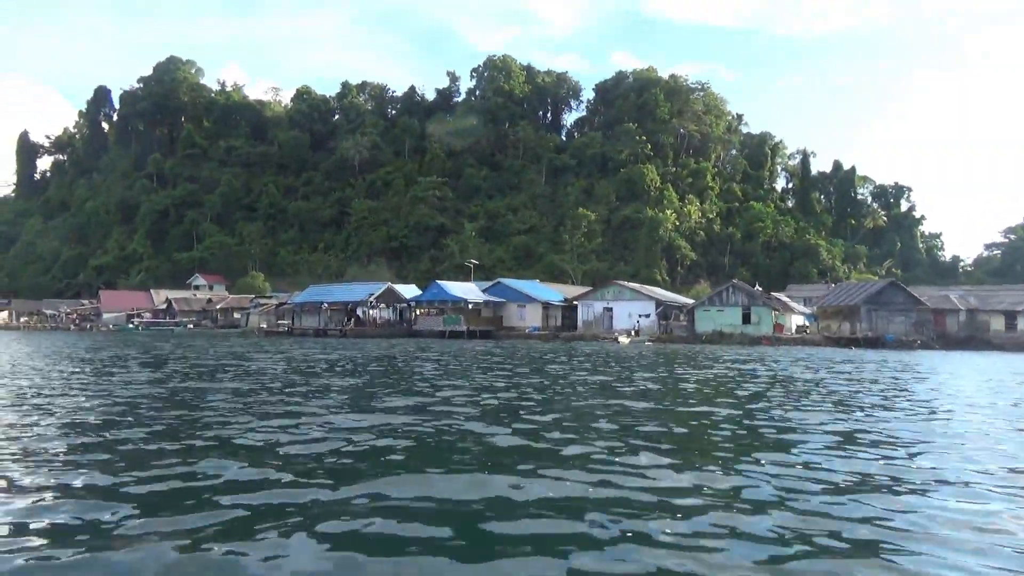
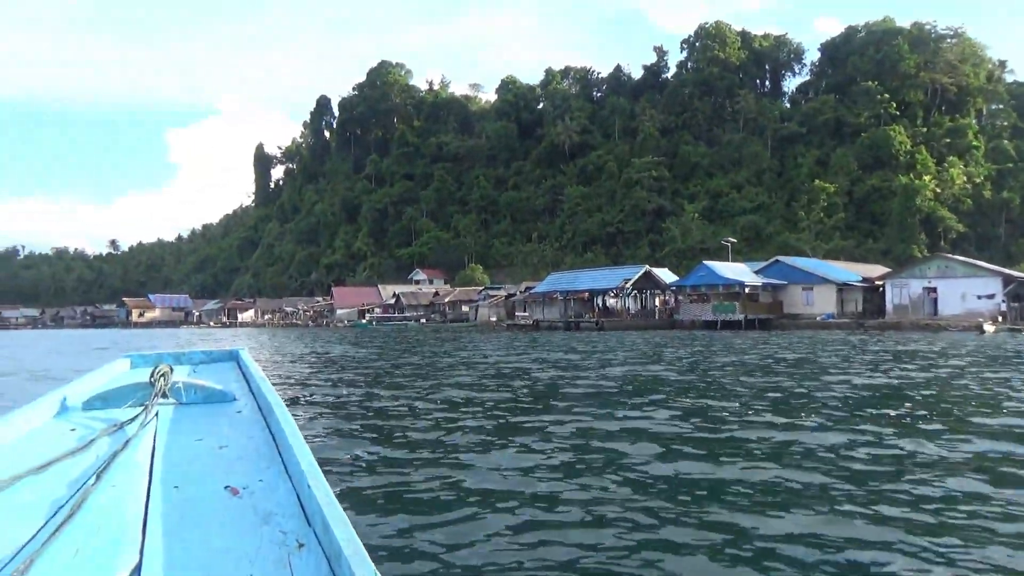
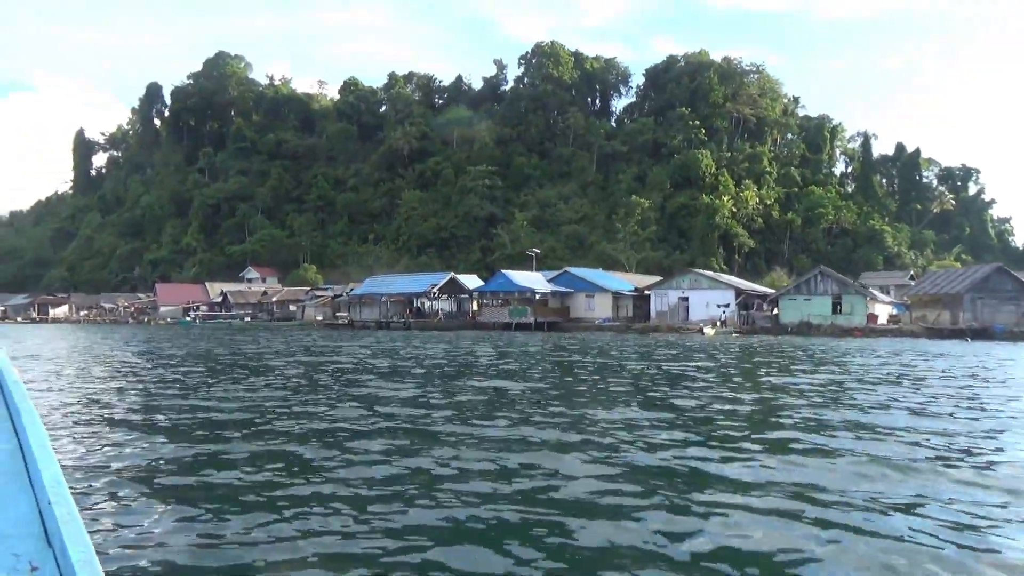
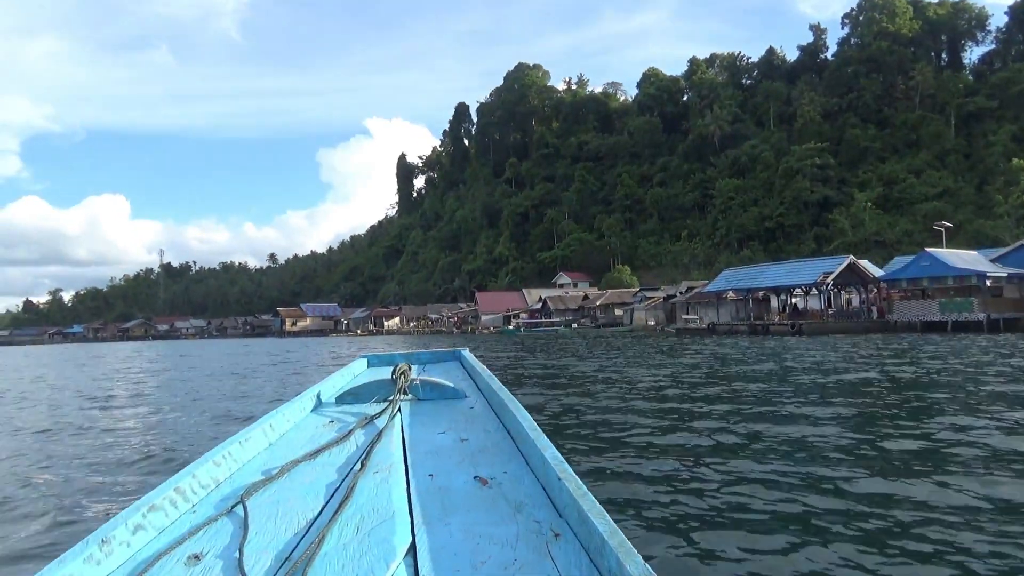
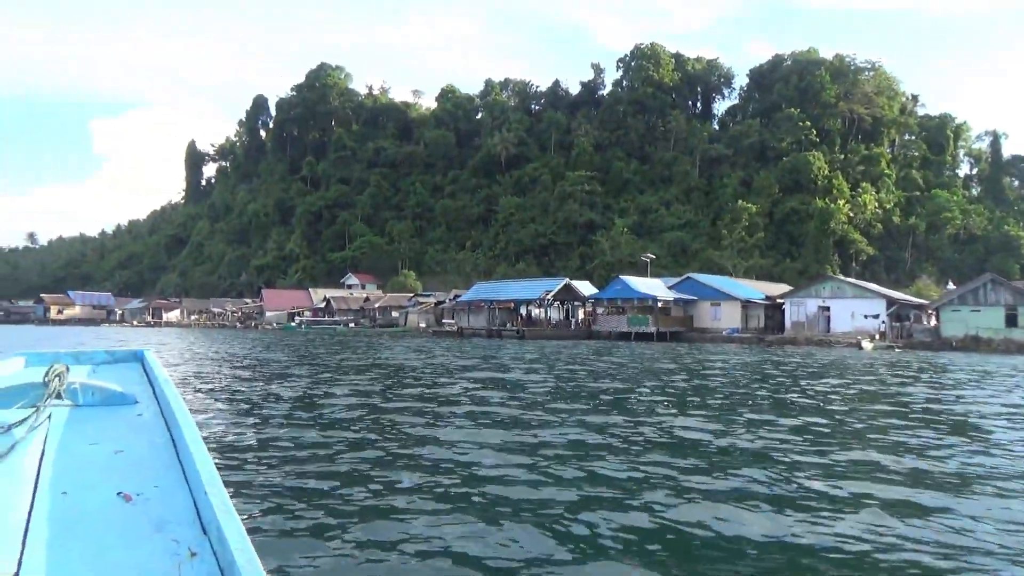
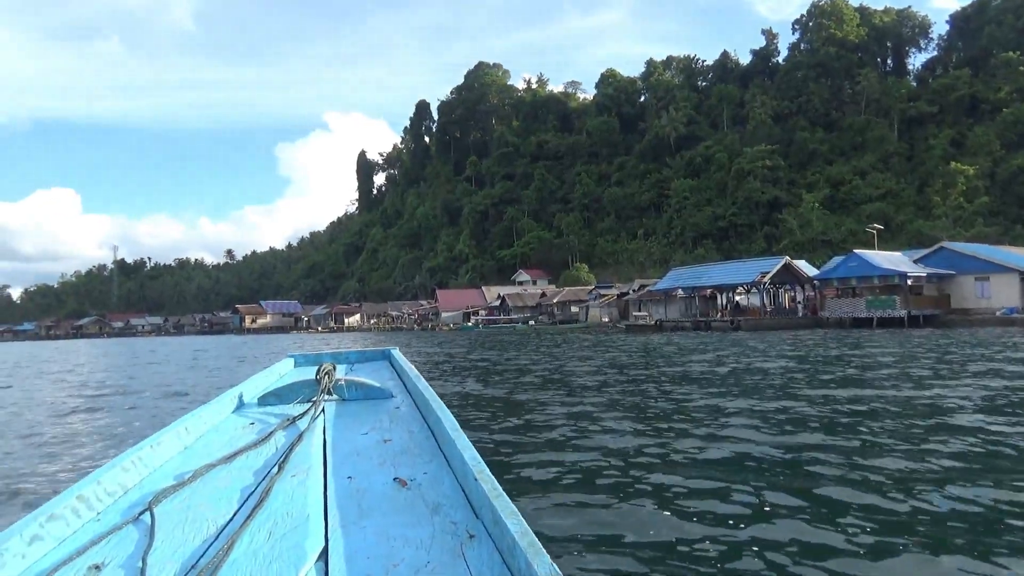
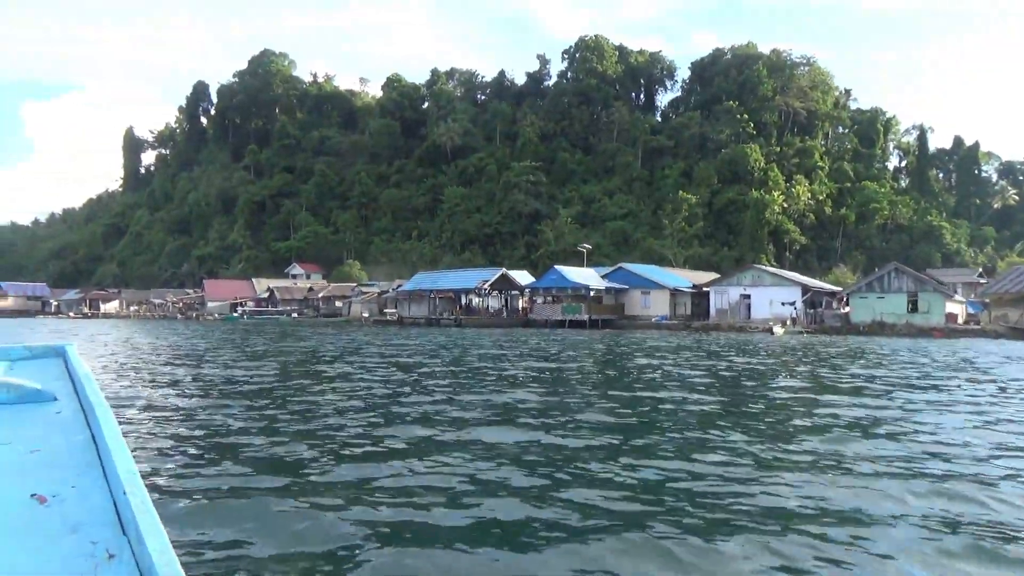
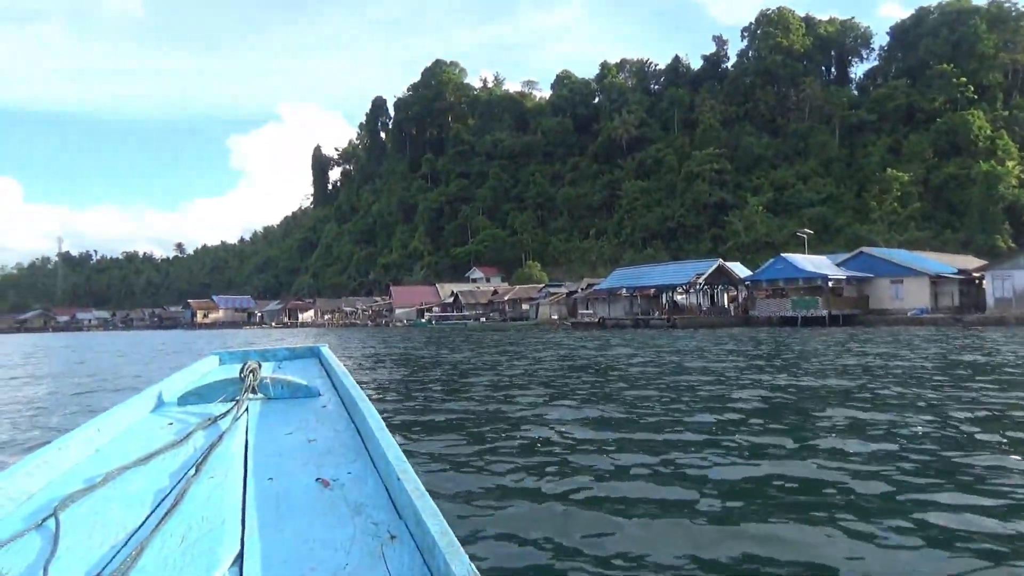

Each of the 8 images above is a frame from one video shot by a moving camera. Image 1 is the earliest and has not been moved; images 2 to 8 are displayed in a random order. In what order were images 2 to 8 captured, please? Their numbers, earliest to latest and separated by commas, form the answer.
3, 7, 5, 2, 8, 6, 4
